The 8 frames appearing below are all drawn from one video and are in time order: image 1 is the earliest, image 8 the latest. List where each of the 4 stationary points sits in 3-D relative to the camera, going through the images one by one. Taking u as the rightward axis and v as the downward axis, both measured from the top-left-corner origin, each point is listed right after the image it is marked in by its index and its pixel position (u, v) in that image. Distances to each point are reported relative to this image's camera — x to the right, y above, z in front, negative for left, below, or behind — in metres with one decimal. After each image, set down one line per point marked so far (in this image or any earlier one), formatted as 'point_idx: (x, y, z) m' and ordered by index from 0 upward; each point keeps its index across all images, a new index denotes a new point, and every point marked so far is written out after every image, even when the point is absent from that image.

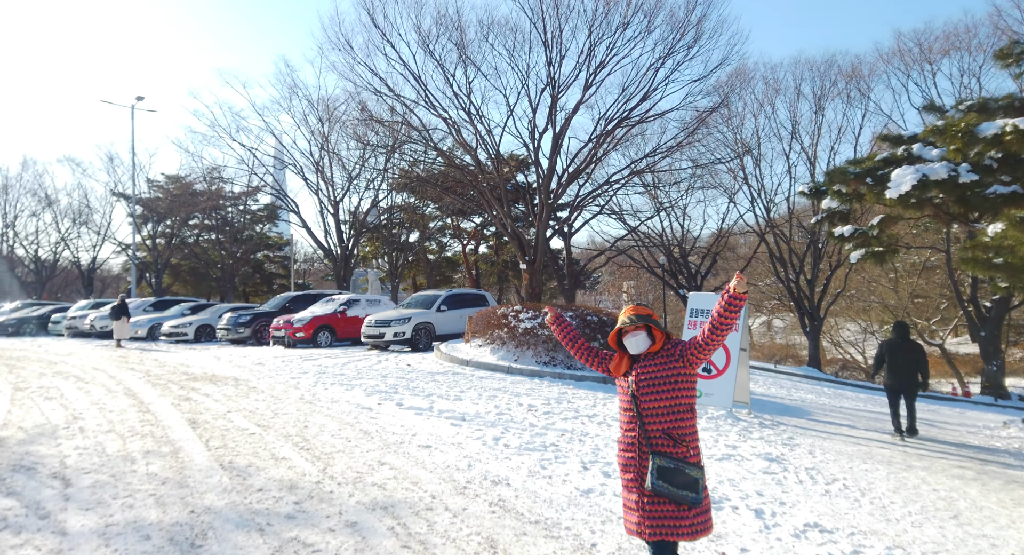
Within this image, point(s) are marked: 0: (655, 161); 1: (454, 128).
0: (+4.6, +3.6, +19.6) m
1: (-1.5, +3.9, +15.9) m
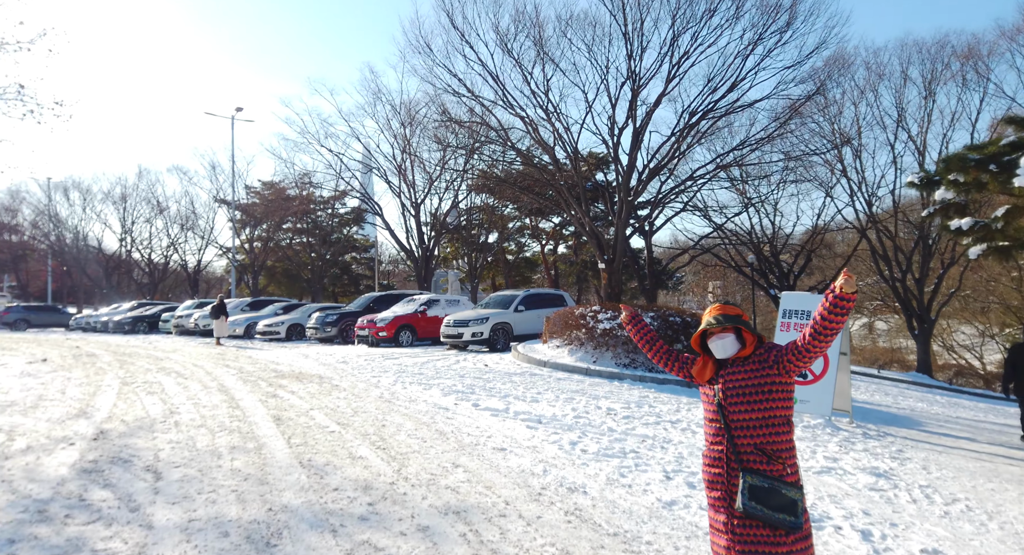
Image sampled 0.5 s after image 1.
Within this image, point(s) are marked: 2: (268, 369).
0: (+7.0, +3.7, +18.7) m
1: (+0.5, +3.9, +15.8) m
2: (-5.3, -2.0, +13.4) m
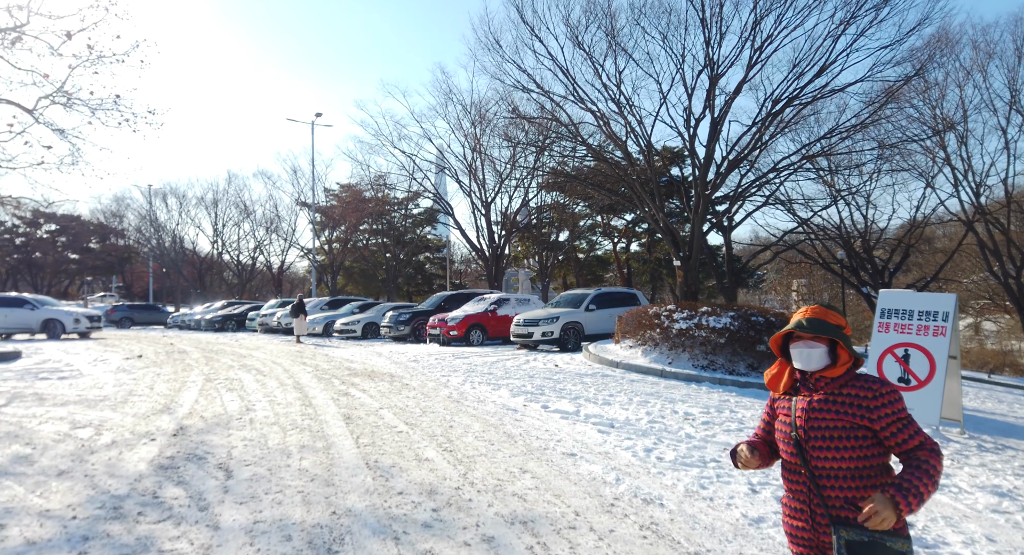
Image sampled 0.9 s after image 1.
0: (+9.0, +3.8, +17.4) m
1: (+2.3, +3.9, +15.3) m
2: (-3.8, -2.0, +13.6) m
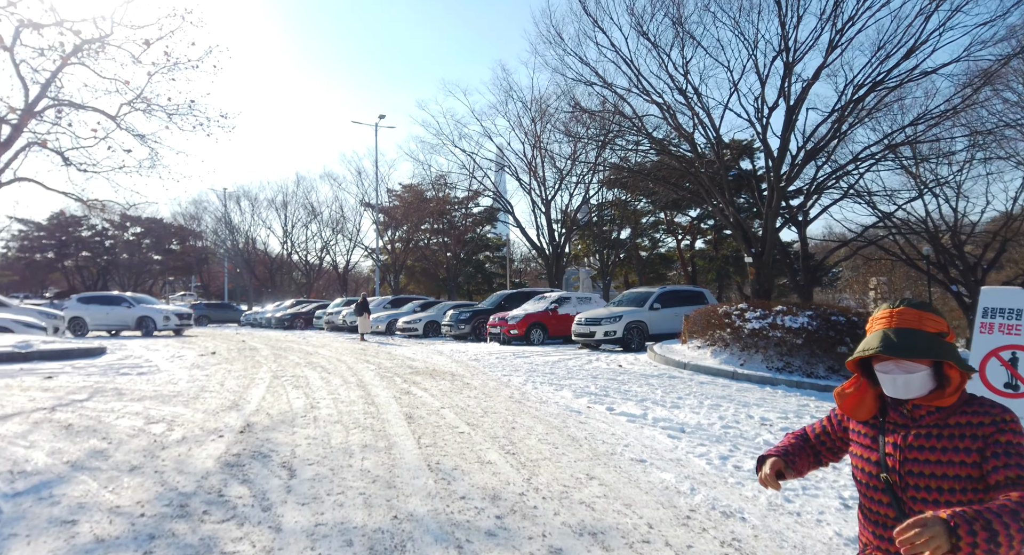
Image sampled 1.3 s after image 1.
0: (+10.7, +3.8, +16.2) m
1: (+3.8, +4.0, +14.8) m
2: (-2.4, -1.9, +13.7) m
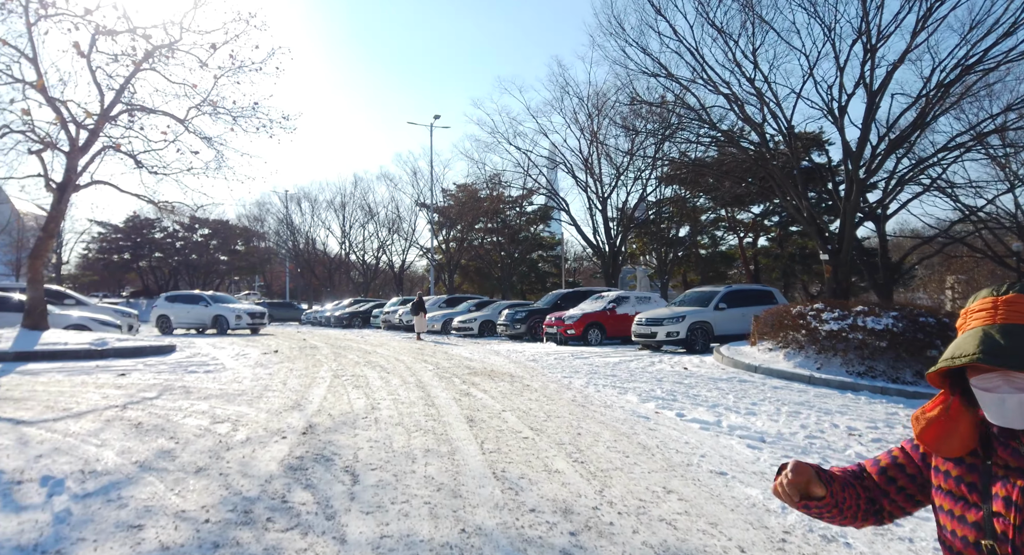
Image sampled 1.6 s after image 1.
0: (+12.1, +3.9, +15.0) m
1: (+5.1, +4.0, +14.1) m
2: (-1.1, -1.9, +13.5) m
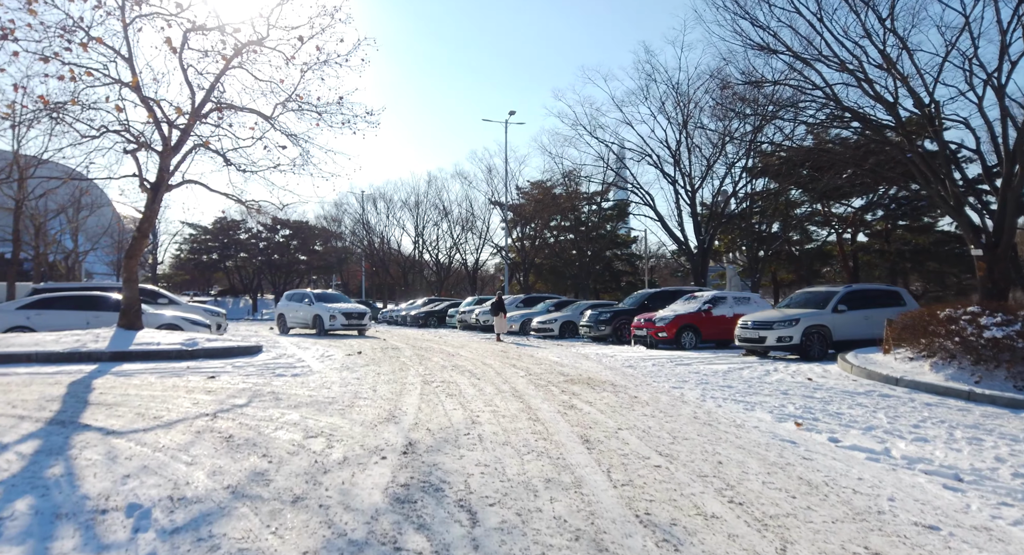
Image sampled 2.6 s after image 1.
0: (+14.2, +3.9, +12.6) m
1: (+7.1, +4.0, +12.5) m
2: (+0.9, -1.9, +12.6) m
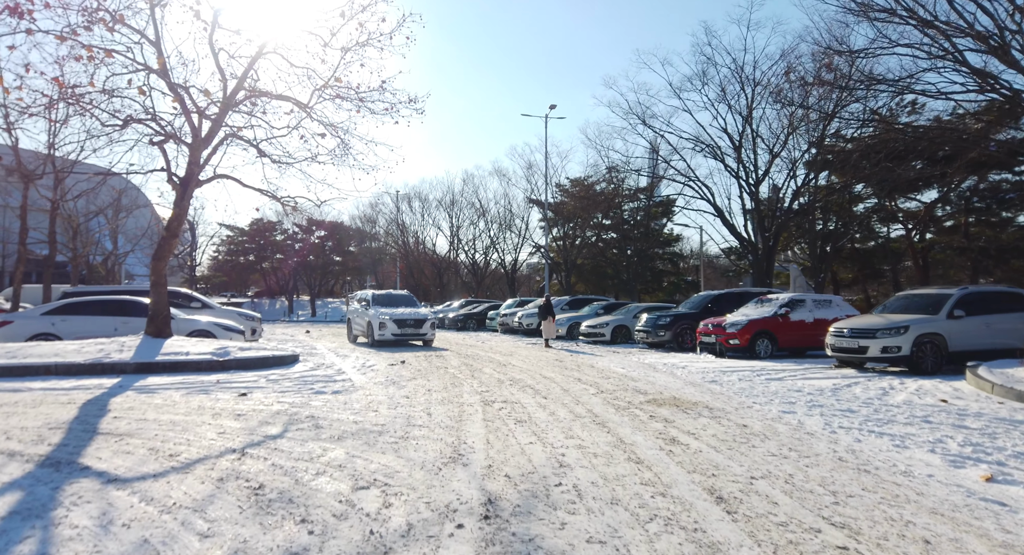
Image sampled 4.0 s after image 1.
0: (+15.3, +3.9, +10.3) m
1: (+8.2, +4.0, +10.6) m
2: (+2.0, -1.9, +11.0) m
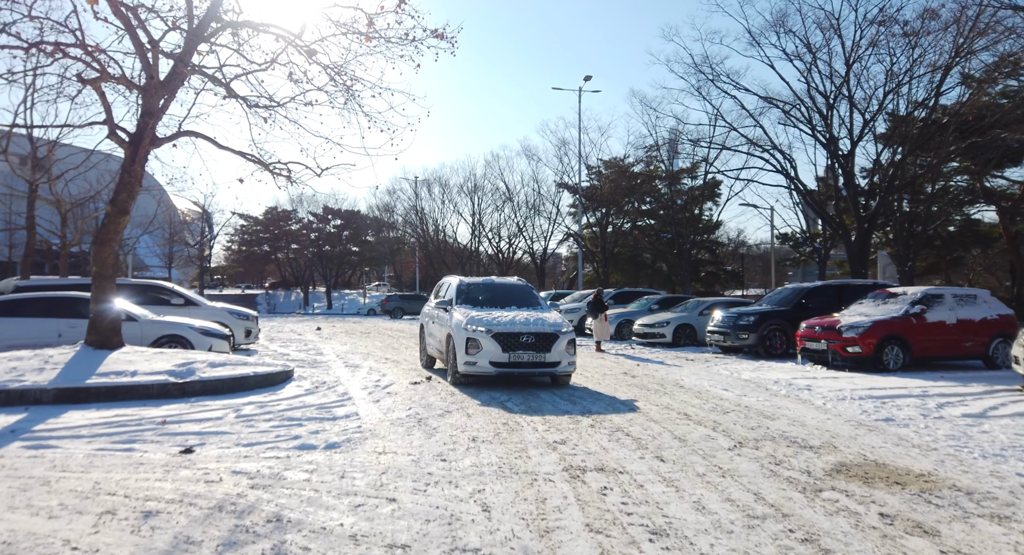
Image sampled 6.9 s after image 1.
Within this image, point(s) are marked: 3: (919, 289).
0: (+16.3, +4.1, +6.2) m
1: (+9.2, +4.1, +6.7) m
2: (+3.0, -1.8, +7.4) m
3: (+8.9, -0.3, +13.5) m
